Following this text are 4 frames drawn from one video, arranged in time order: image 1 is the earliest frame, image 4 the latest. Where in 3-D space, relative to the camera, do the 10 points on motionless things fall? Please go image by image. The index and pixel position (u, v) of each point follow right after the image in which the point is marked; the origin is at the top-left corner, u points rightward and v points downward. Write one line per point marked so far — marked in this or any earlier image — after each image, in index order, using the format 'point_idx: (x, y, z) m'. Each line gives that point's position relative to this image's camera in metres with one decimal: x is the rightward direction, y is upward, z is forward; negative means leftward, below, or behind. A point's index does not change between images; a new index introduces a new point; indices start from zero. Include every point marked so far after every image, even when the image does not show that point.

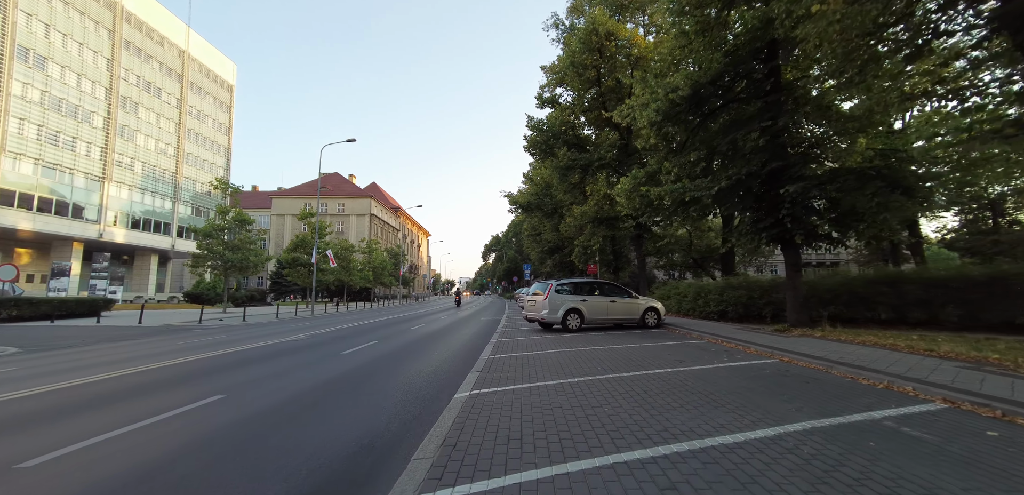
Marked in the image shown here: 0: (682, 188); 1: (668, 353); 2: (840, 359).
0: (+4.6, +1.6, +10.2) m
1: (+3.1, -2.1, +7.7) m
2: (+5.2, -1.8, +6.0) m
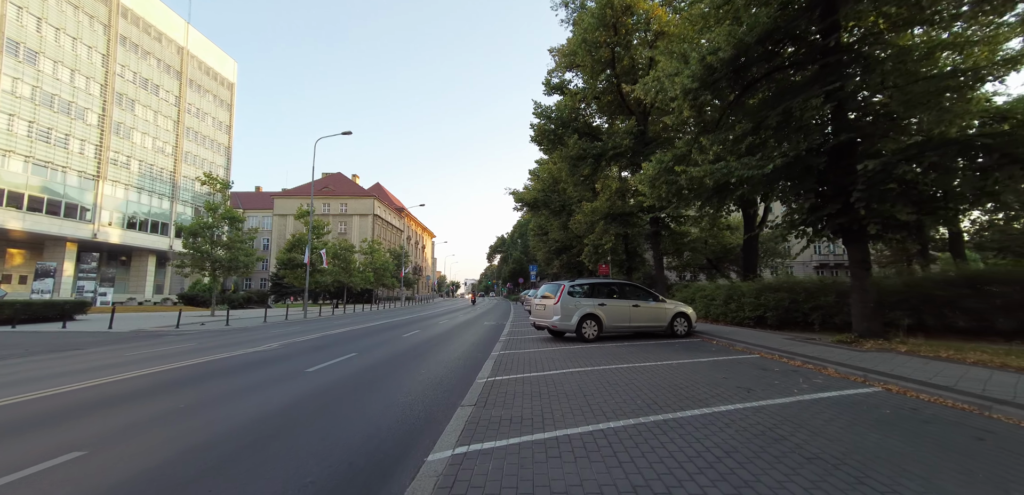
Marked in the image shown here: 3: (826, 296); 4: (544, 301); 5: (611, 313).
0: (+4.7, +1.7, +8.5) m
1: (+3.2, -2.0, +5.9) m
2: (+5.2, -1.6, +4.2) m
3: (+9.2, -1.4, +11.2) m
4: (+0.9, -1.5, +10.7) m
5: (+2.7, -1.8, +10.2) m
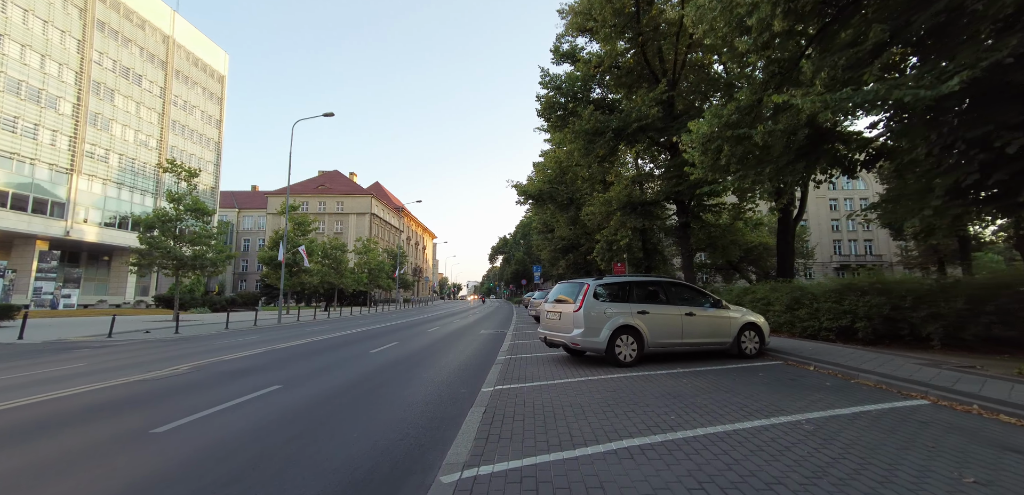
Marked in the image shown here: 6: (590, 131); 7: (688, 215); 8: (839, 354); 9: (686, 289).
0: (+4.7, +2.0, +5.4) m
1: (+3.2, -1.7, +2.9) m
2: (+5.2, -1.3, +1.2) m
3: (+9.2, -1.1, +8.1) m
4: (+0.9, -1.2, +7.7) m
5: (+2.7, -1.5, +7.2) m
6: (+3.3, +4.9, +16.1) m
7: (+8.3, +1.5, +17.9) m
8: (+6.5, -2.1, +7.5) m
9: (+3.5, -0.8, +7.7) m
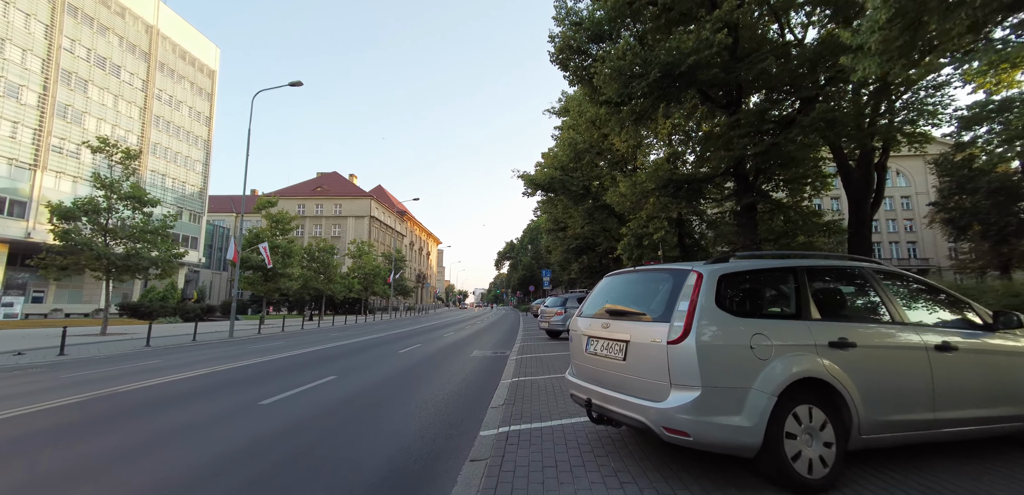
0: (+4.6, +2.6, +1.1) m
1: (+3.1, -1.1, -1.5) m
2: (+5.1, -0.6, -3.3) m
3: (+9.2, -0.6, +3.5) m
4: (+0.9, -0.7, +3.3) m
5: (+2.7, -1.0, +2.8) m
6: (+3.4, +5.3, +11.9) m
7: (+8.5, +1.8, +13.5) m
8: (+6.5, -1.6, +3.0) m
9: (+3.5, -0.3, +3.3) m
